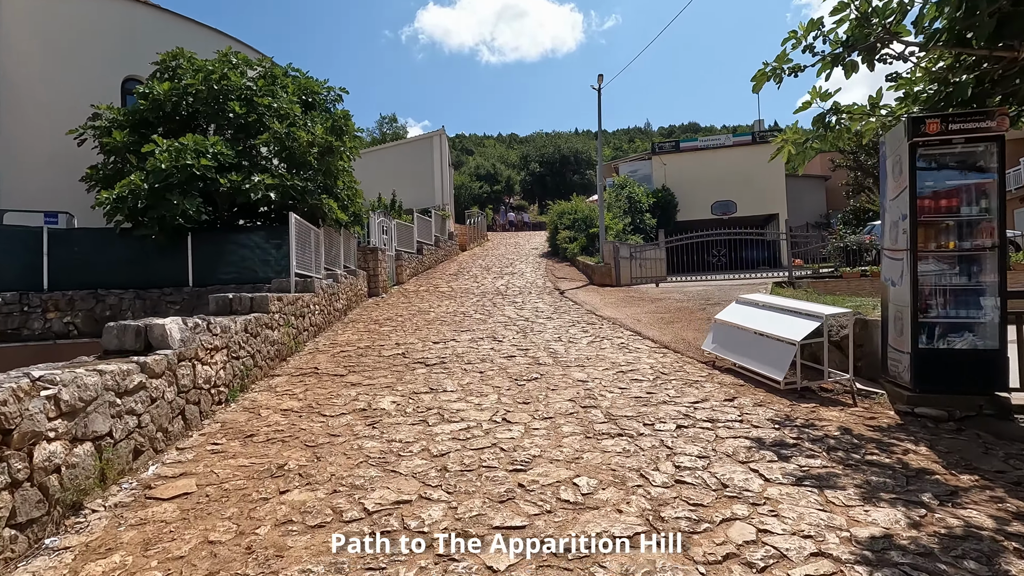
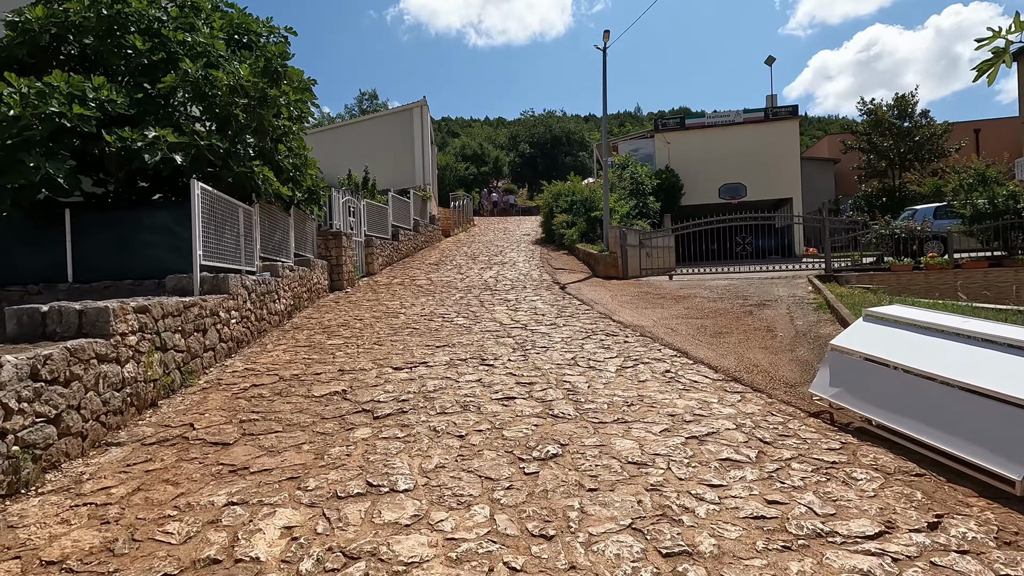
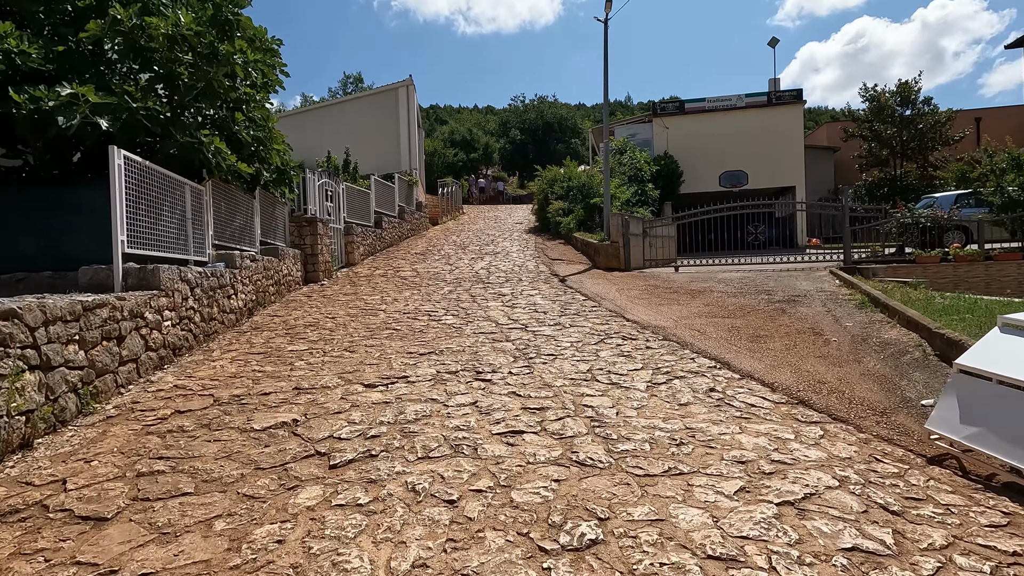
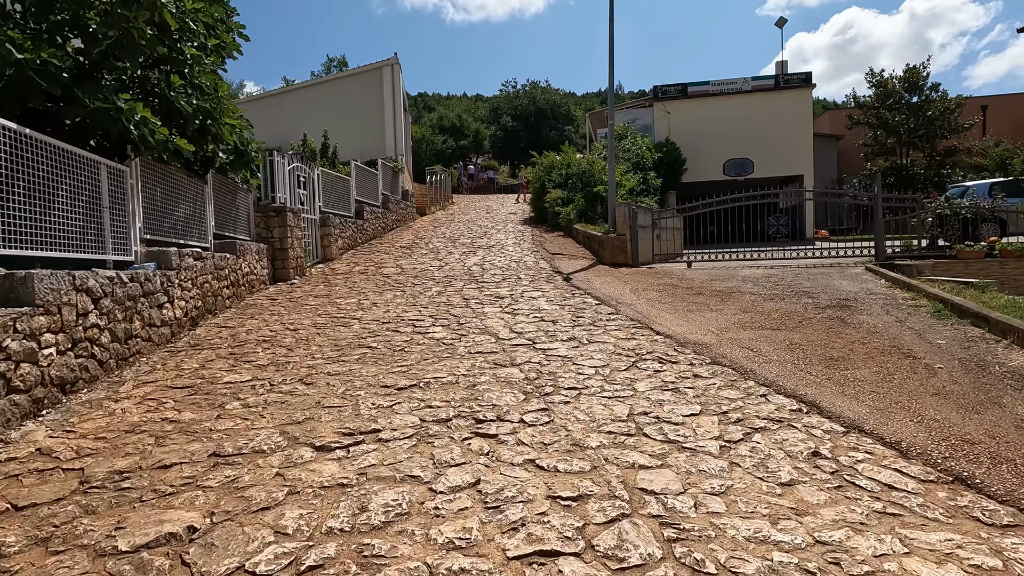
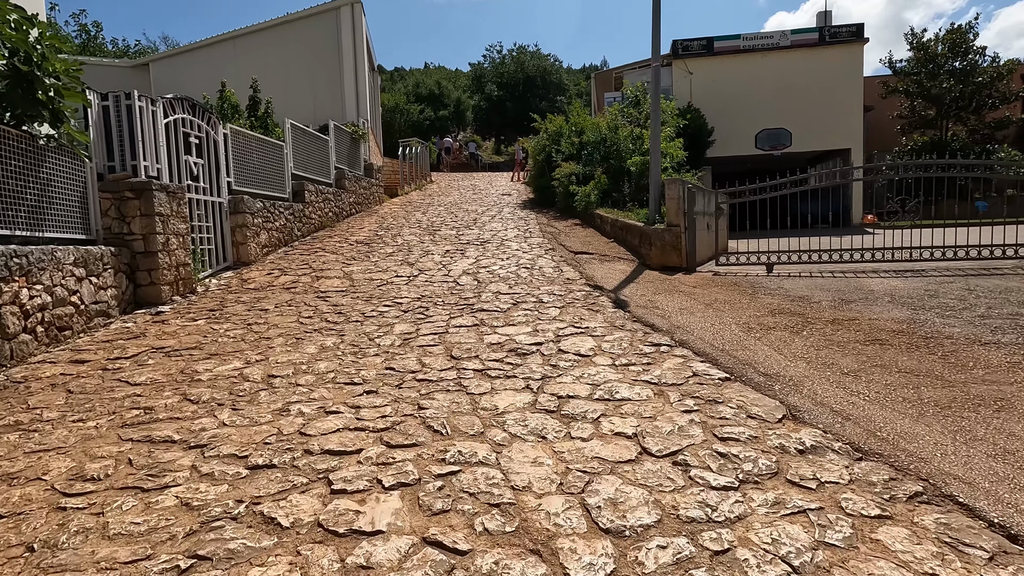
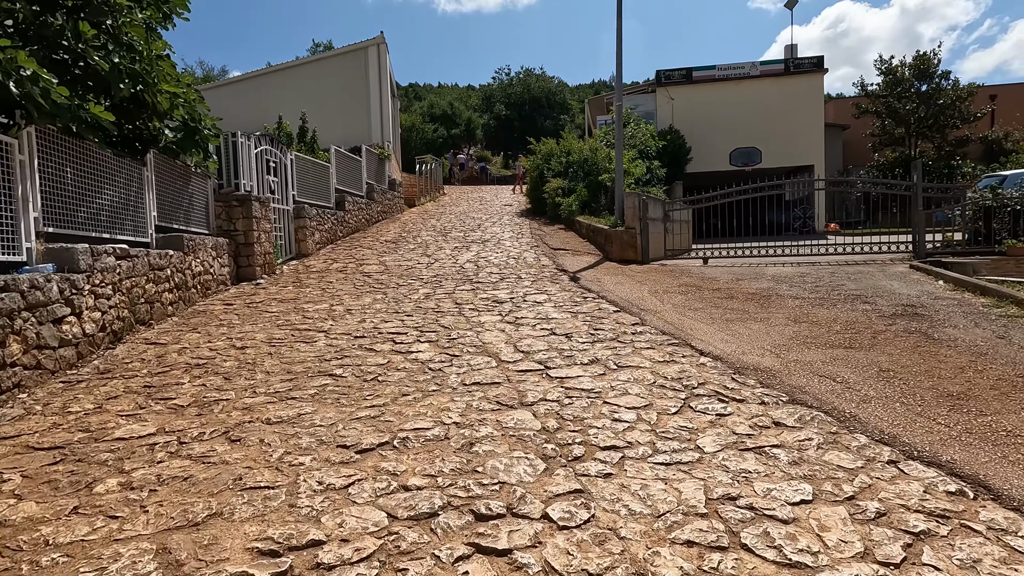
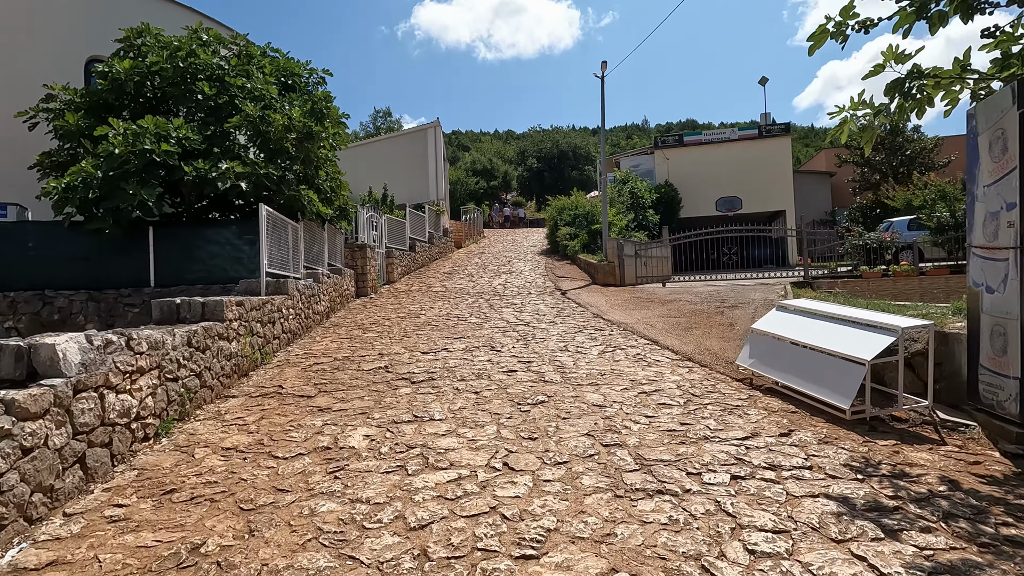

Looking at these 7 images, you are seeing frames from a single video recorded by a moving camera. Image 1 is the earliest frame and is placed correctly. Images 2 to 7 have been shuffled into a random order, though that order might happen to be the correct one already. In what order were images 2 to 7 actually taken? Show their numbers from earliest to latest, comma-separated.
7, 2, 3, 4, 6, 5
